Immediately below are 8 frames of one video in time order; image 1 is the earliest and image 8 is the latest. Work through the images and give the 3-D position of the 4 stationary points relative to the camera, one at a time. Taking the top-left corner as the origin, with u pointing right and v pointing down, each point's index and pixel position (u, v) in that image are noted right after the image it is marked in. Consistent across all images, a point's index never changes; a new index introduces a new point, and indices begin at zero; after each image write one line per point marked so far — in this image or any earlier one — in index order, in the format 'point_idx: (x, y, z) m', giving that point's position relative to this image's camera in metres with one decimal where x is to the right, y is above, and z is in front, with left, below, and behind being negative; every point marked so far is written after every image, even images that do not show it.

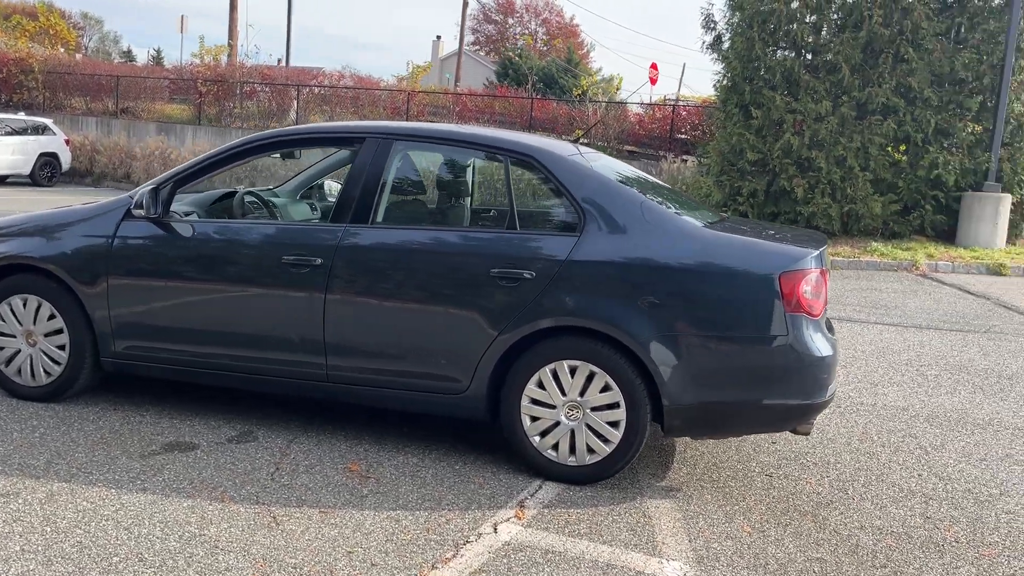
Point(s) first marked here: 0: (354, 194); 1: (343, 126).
0: (-0.7, +0.5, +4.2) m
1: (-0.8, +0.8, +4.4) m
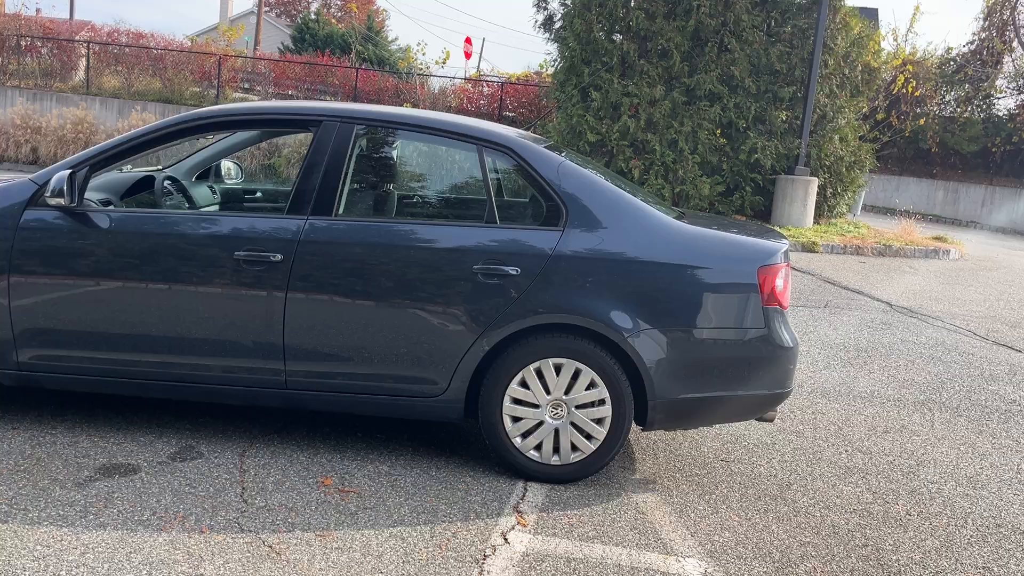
0: (-0.9, +0.5, +3.9) m
1: (-1.0, +0.8, +4.0) m
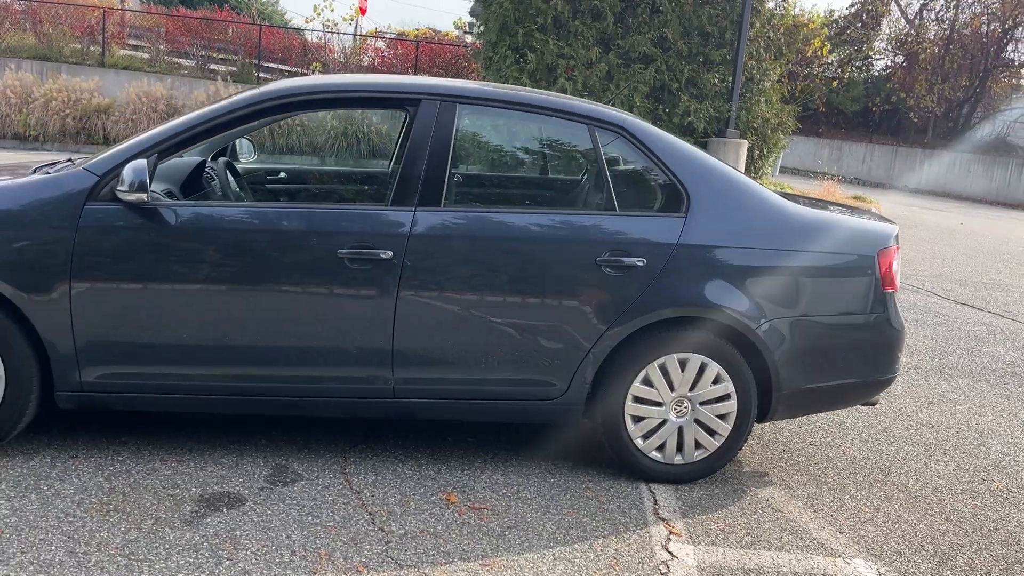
0: (-0.4, +0.5, +3.5) m
1: (-0.5, +0.8, +3.6) m
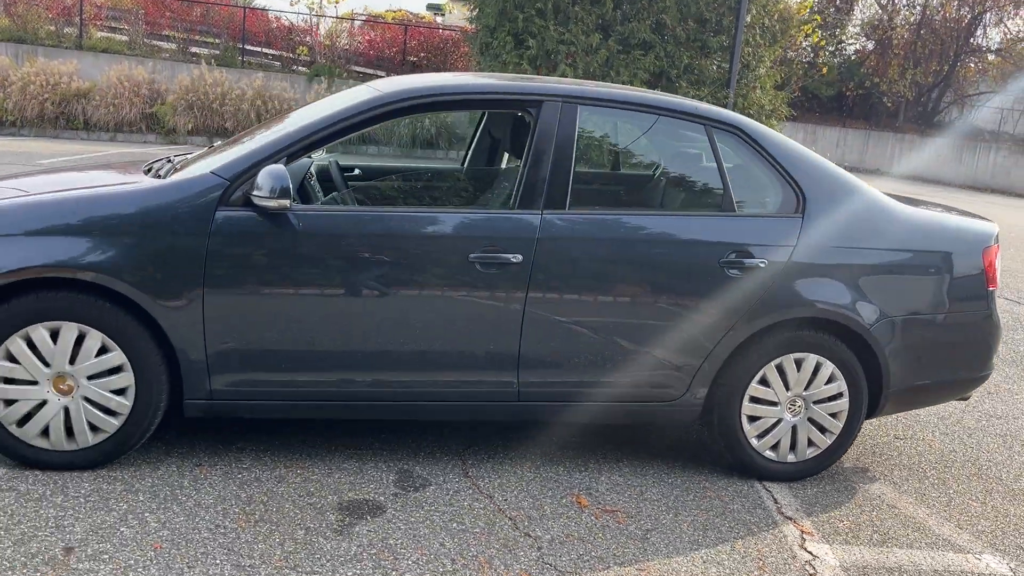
0: (+0.1, +0.5, +3.5) m
1: (0.0, +0.8, +3.6) m
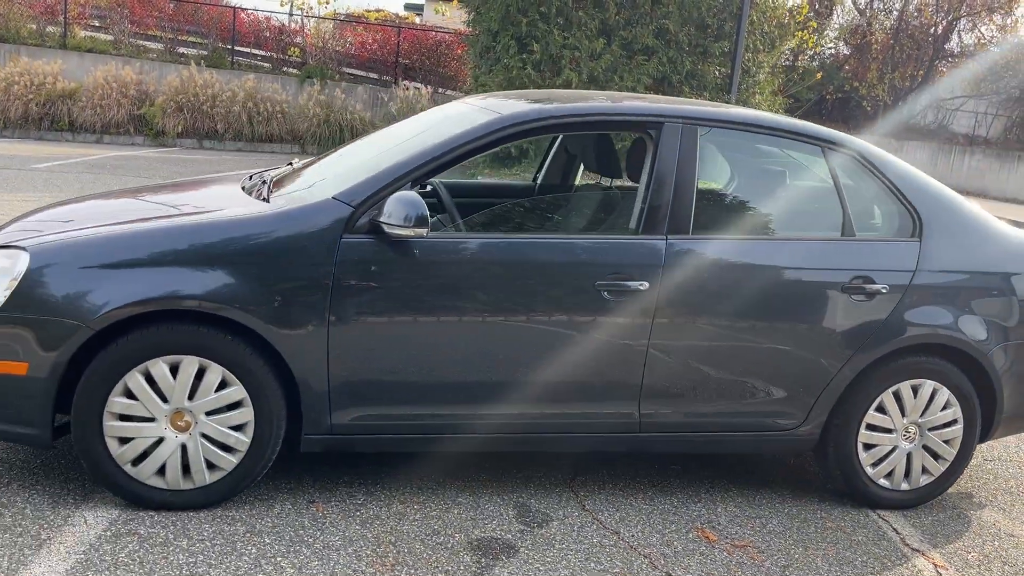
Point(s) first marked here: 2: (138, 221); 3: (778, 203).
0: (+0.6, +0.4, +3.4) m
1: (+0.4, +0.7, +3.5) m
2: (-1.3, +0.2, +3.1) m
3: (+1.2, +0.4, +3.6) m
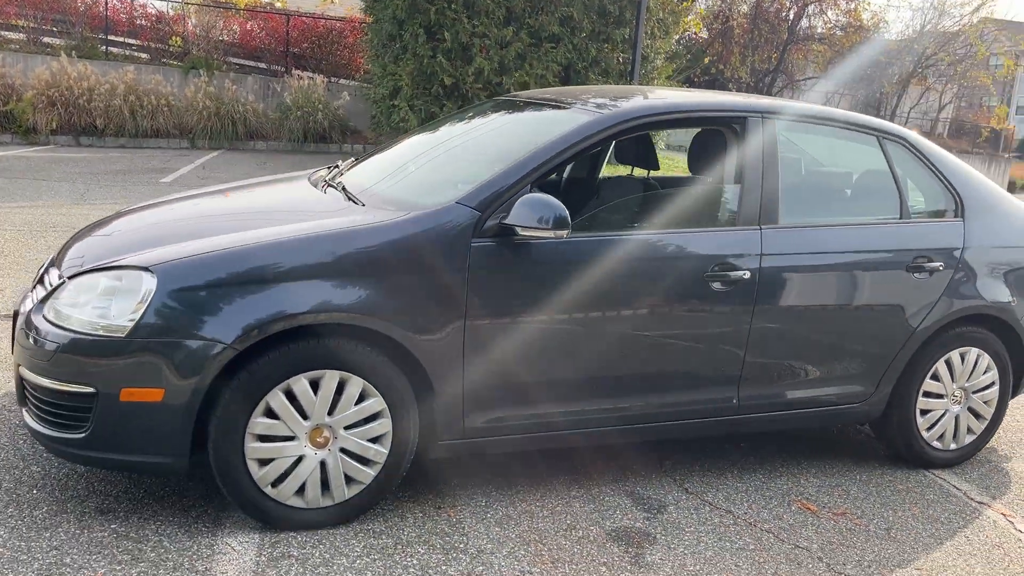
0: (+1.0, +0.4, +3.5) m
1: (+0.8, +0.8, +3.6) m
2: (-0.9, +0.2, +3.0) m
3: (+1.5, +0.4, +3.8) m
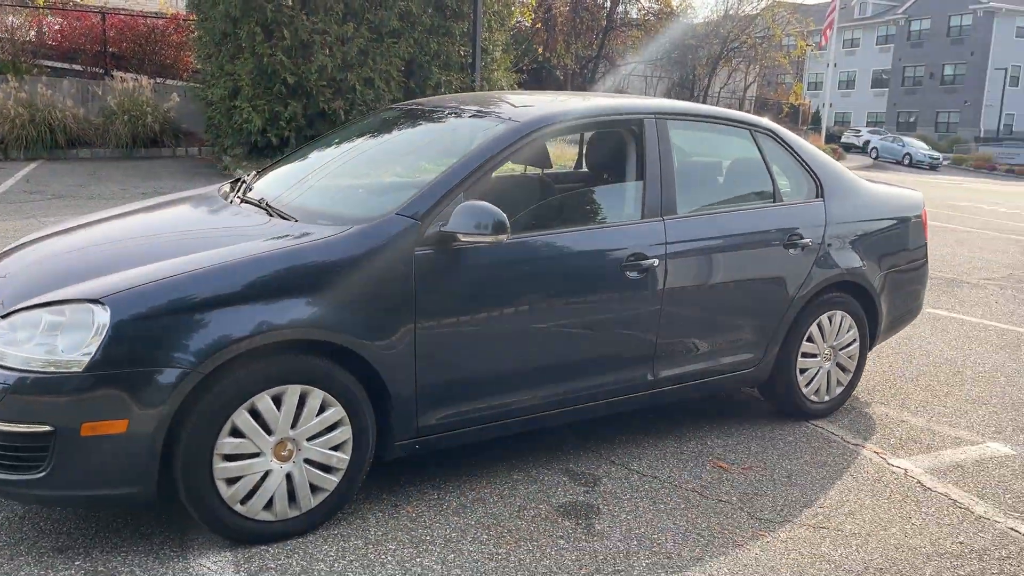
0: (+0.6, +0.5, +3.9) m
1: (+0.4, +0.8, +3.9) m
2: (-1.1, +0.1, +3.0) m
3: (+1.1, +0.6, +4.3) m
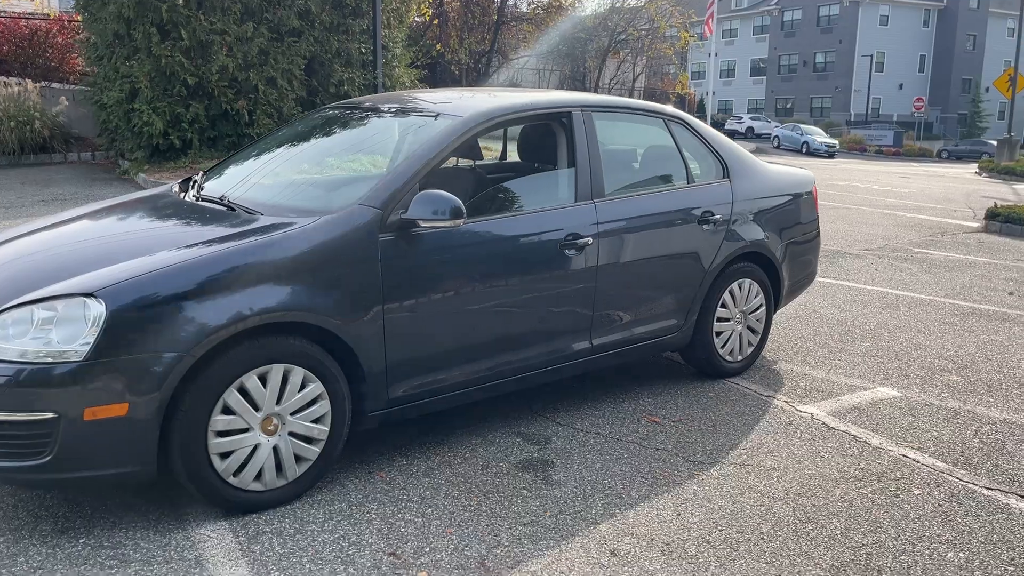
0: (+0.4, +0.6, +4.3) m
1: (+0.1, +0.9, +4.3) m
2: (-1.2, +0.1, +3.3) m
3: (+0.7, +0.7, +4.7) m
